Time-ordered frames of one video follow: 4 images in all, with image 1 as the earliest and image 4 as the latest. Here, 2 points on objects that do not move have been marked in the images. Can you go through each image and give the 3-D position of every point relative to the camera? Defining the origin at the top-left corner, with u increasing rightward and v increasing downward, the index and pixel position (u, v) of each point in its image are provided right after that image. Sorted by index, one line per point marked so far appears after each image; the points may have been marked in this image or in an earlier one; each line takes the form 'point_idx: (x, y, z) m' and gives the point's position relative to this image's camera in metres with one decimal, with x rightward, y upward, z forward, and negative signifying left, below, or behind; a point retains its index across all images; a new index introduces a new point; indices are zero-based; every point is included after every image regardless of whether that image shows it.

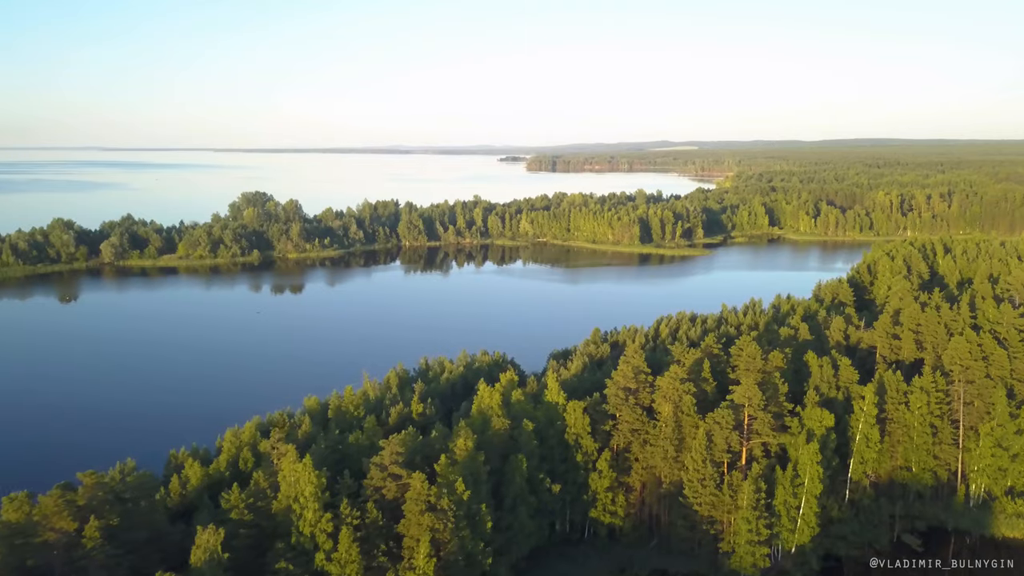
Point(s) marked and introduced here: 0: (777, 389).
0: (+4.6, -1.8, +13.1) m
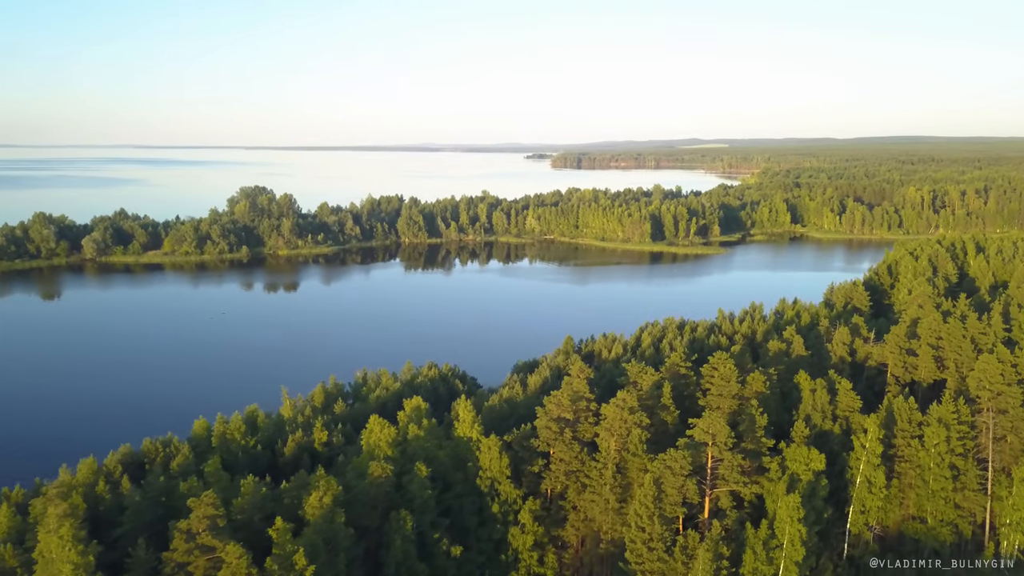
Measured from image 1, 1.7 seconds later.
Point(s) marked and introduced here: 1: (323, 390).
0: (+3.4, -1.8, +10.5) m
1: (-3.6, -2.0, +14.8) m
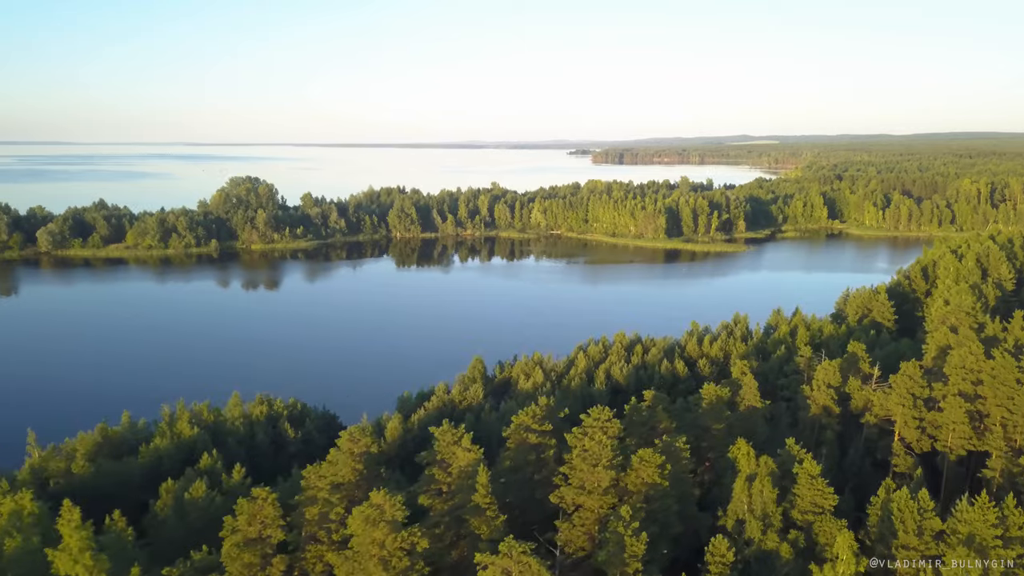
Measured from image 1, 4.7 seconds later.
0: (+0.9, -2.0, +5.9) m
1: (-5.9, -2.0, +10.6) m
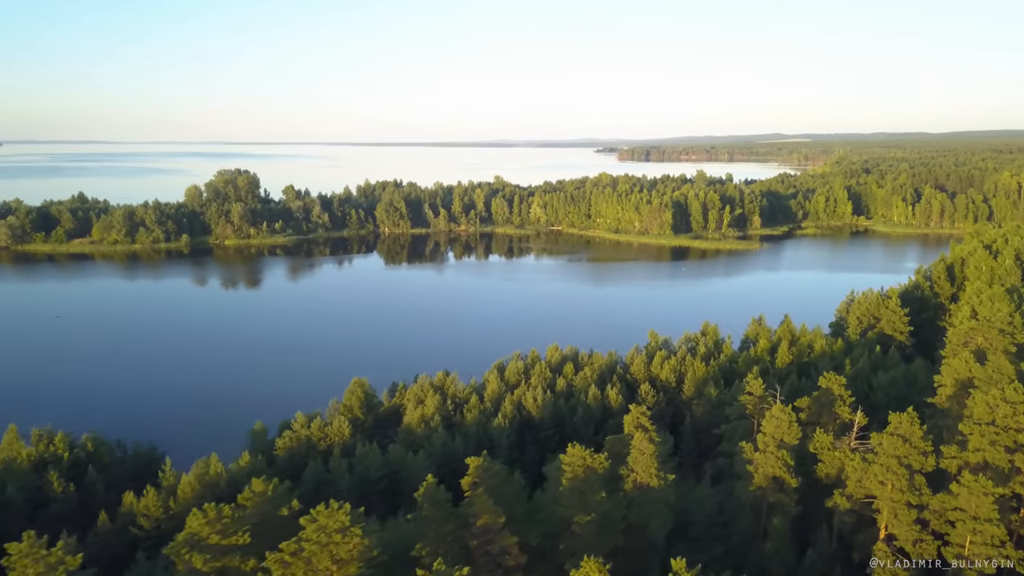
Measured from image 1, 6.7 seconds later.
0: (-1.0, -2.0, +2.8) m
1: (-7.5, -2.0, +7.8) m
